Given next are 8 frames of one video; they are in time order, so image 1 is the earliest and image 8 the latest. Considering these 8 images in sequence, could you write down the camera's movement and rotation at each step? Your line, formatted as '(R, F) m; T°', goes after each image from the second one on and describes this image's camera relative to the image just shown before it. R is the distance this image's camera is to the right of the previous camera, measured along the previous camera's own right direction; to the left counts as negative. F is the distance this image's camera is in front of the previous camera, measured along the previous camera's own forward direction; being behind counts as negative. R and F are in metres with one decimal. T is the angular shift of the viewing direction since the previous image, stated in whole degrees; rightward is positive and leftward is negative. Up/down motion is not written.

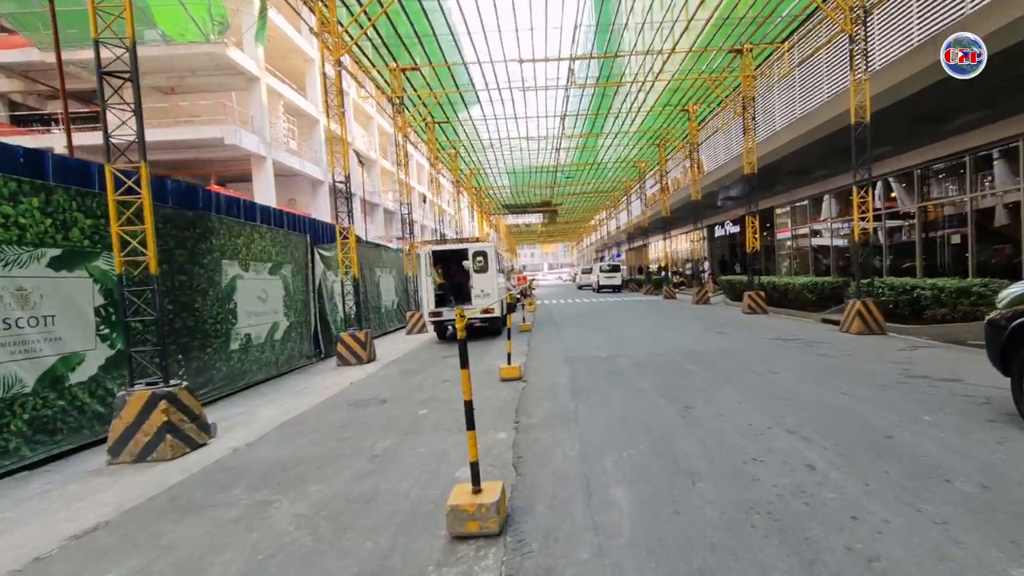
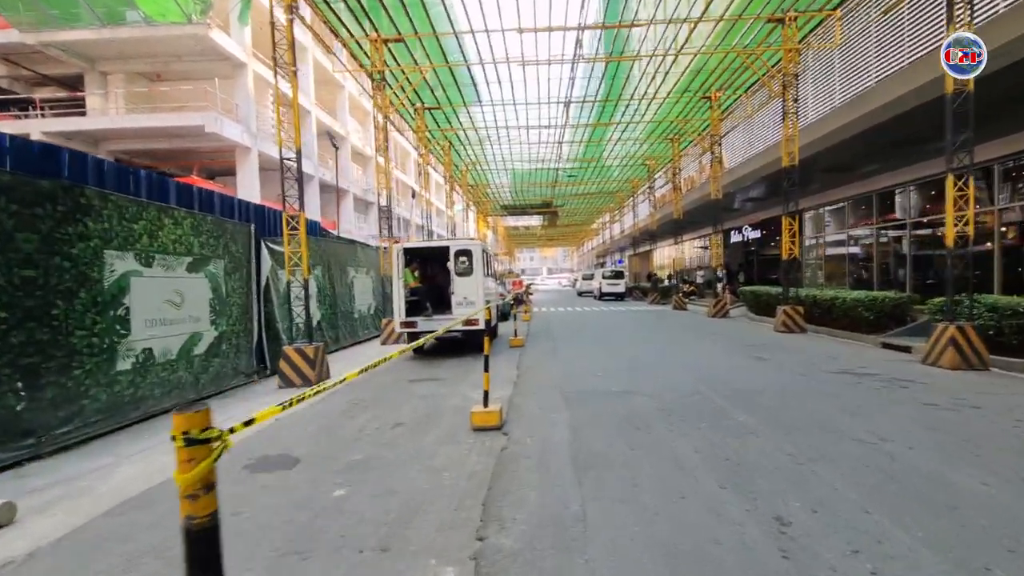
(+0.2, +2.7) m; 0°
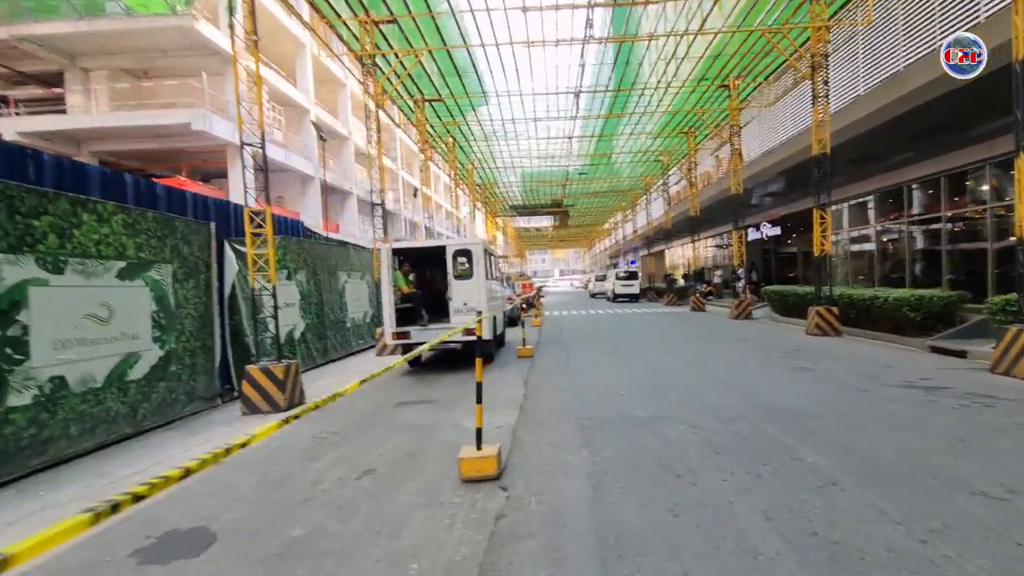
(+0.1, +1.5) m; -1°
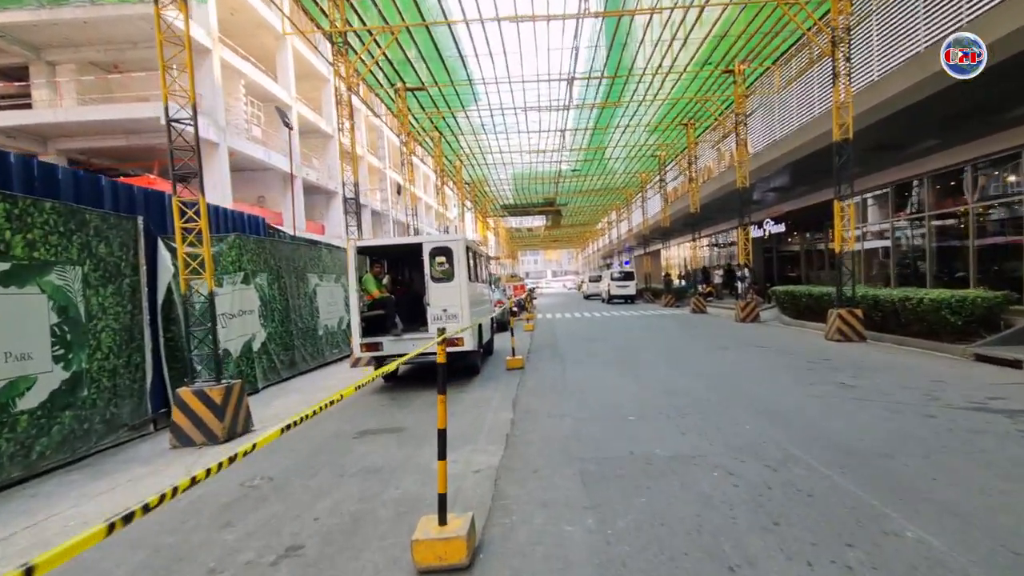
(+0.1, +1.5) m; 0°
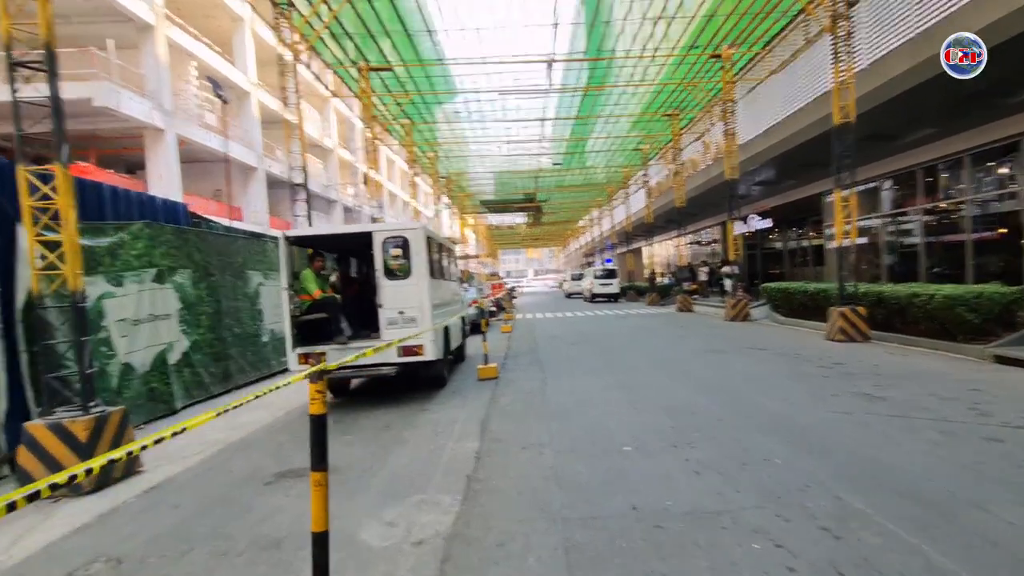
(+0.1, +1.5) m; +2°
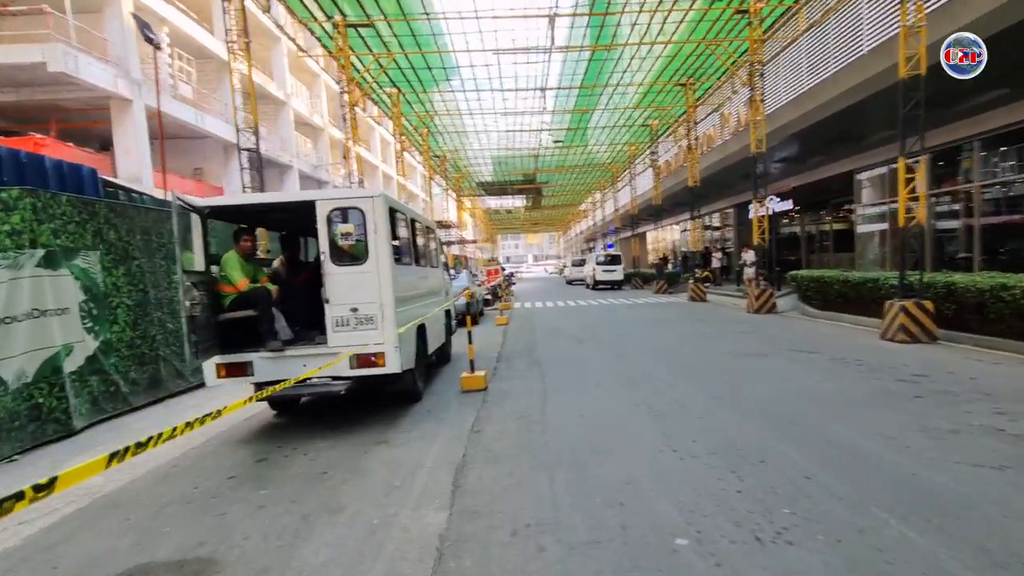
(+0.1, +2.1) m; 0°
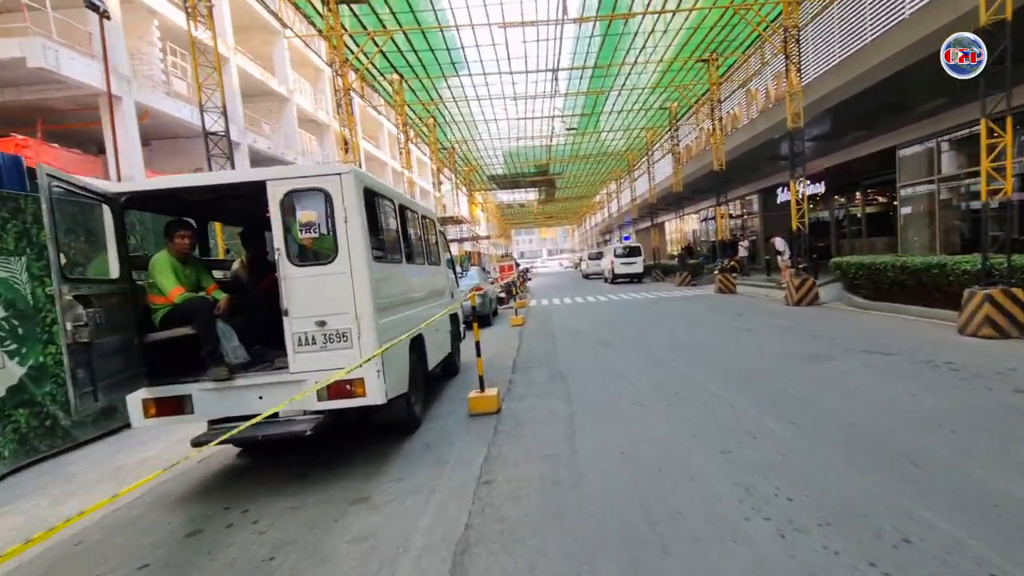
(0.0, +1.5) m; -1°
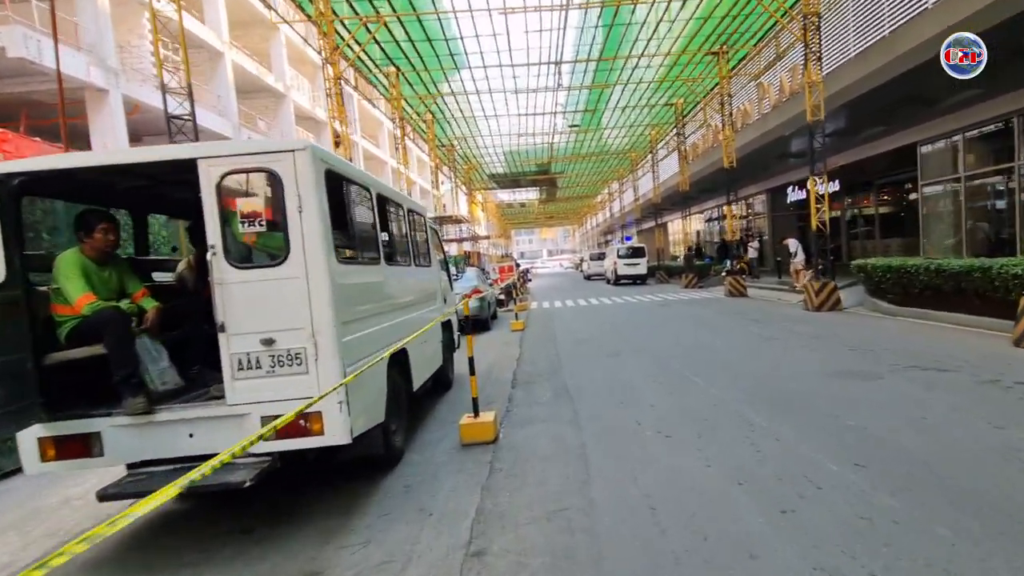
(0.0, +1.0) m; 0°
